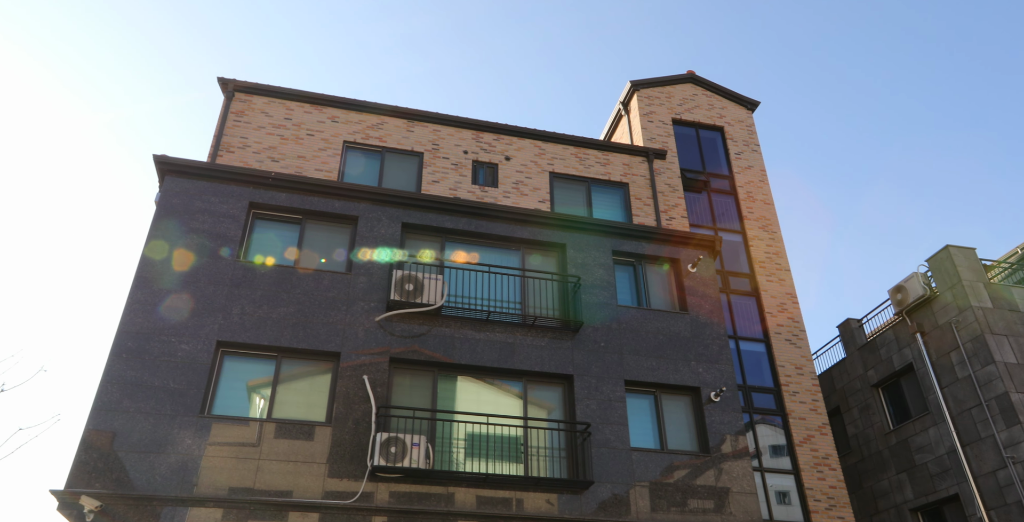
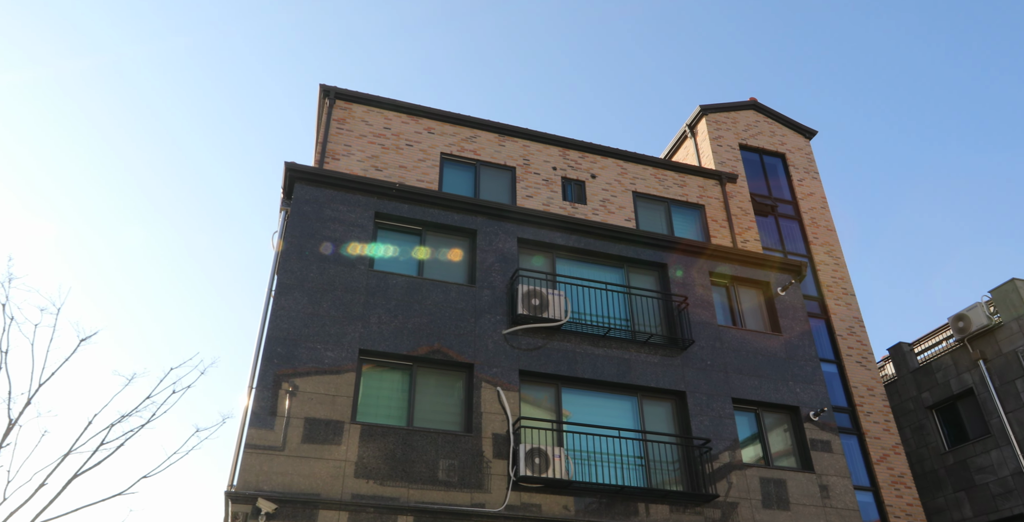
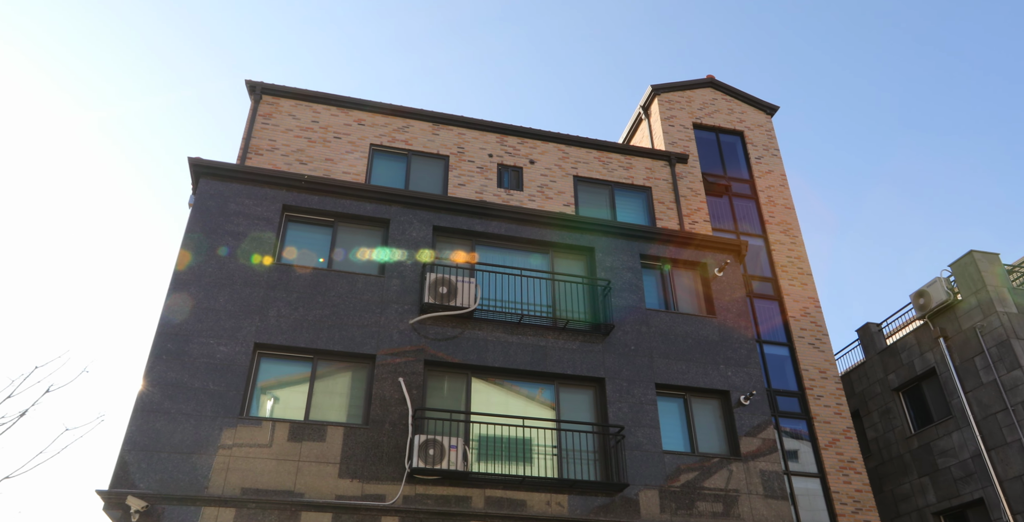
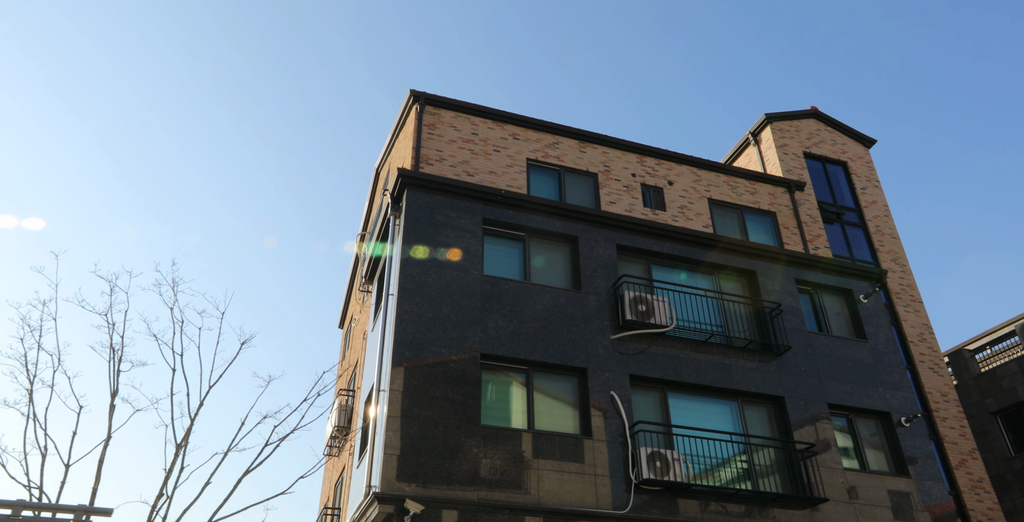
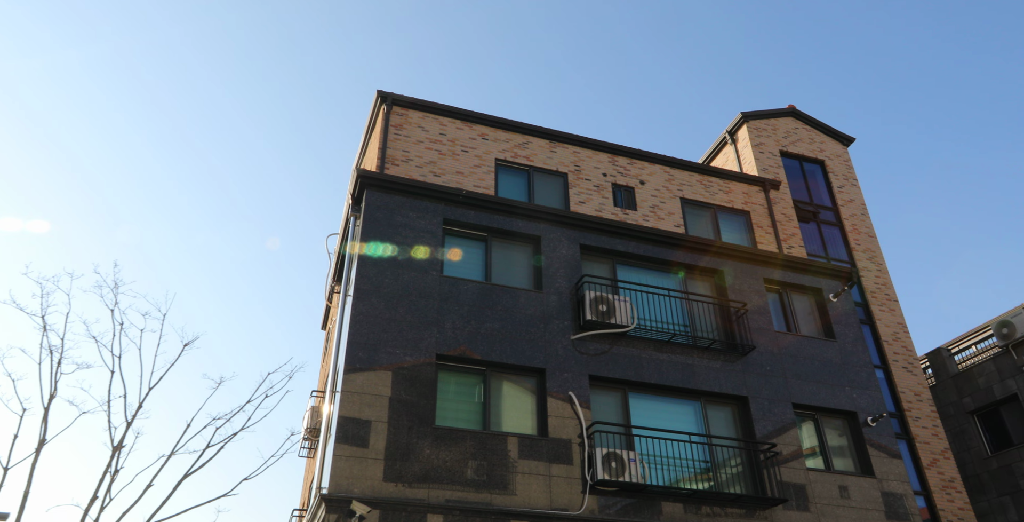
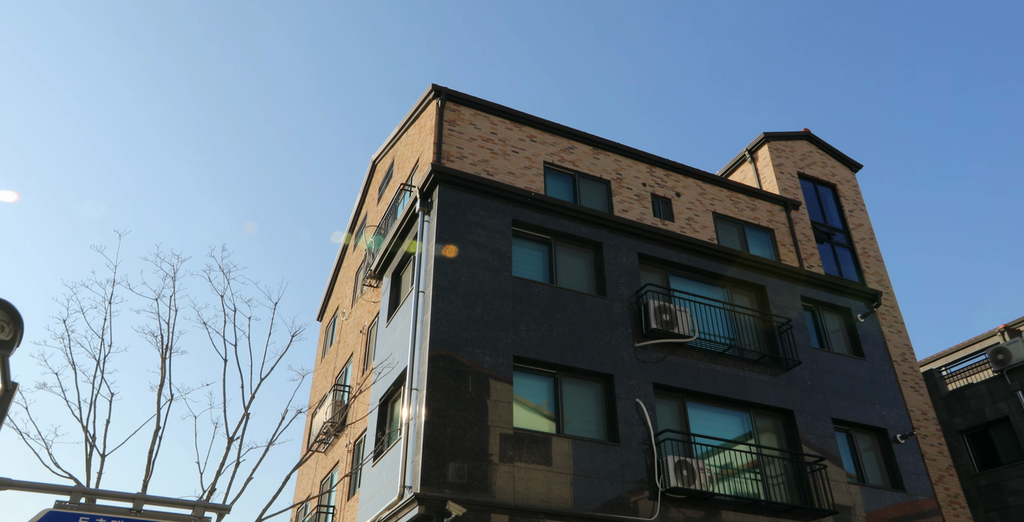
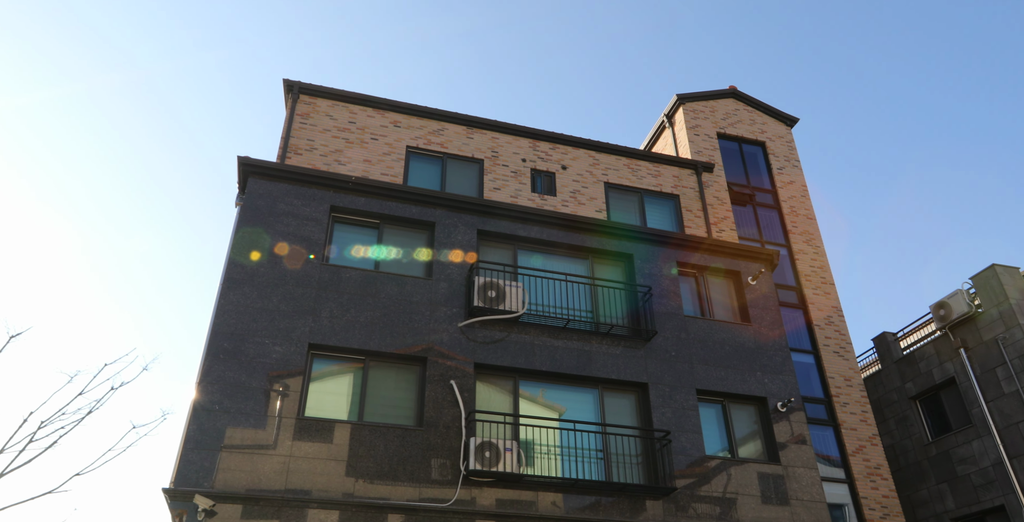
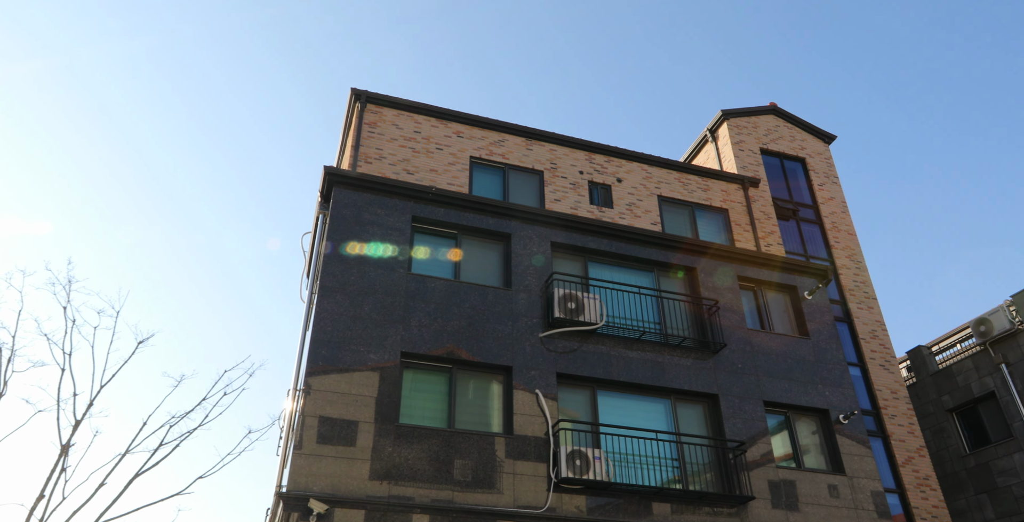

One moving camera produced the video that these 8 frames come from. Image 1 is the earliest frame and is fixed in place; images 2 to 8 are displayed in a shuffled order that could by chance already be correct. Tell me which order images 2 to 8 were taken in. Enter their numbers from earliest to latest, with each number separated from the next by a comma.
3, 7, 2, 8, 5, 4, 6
